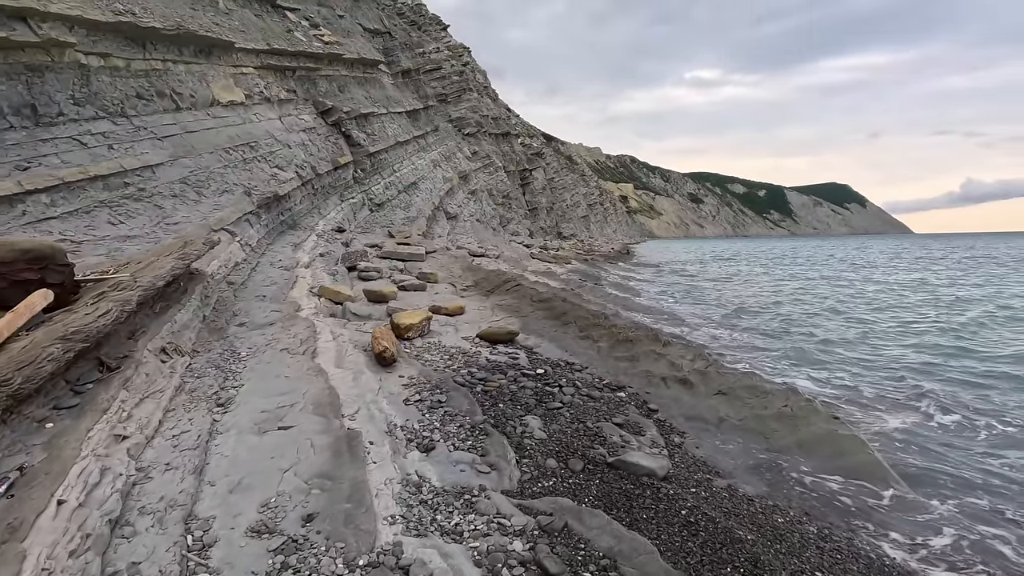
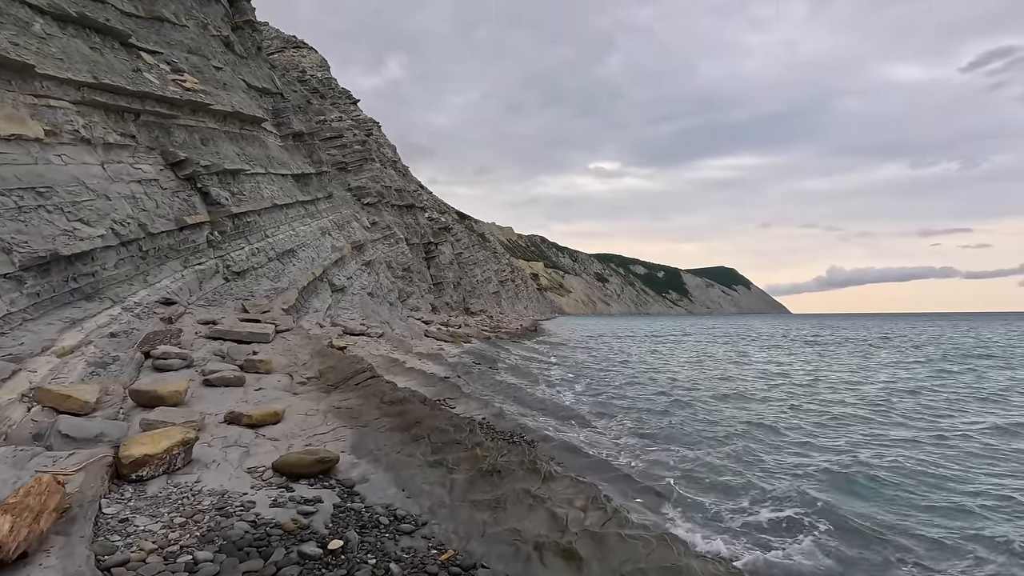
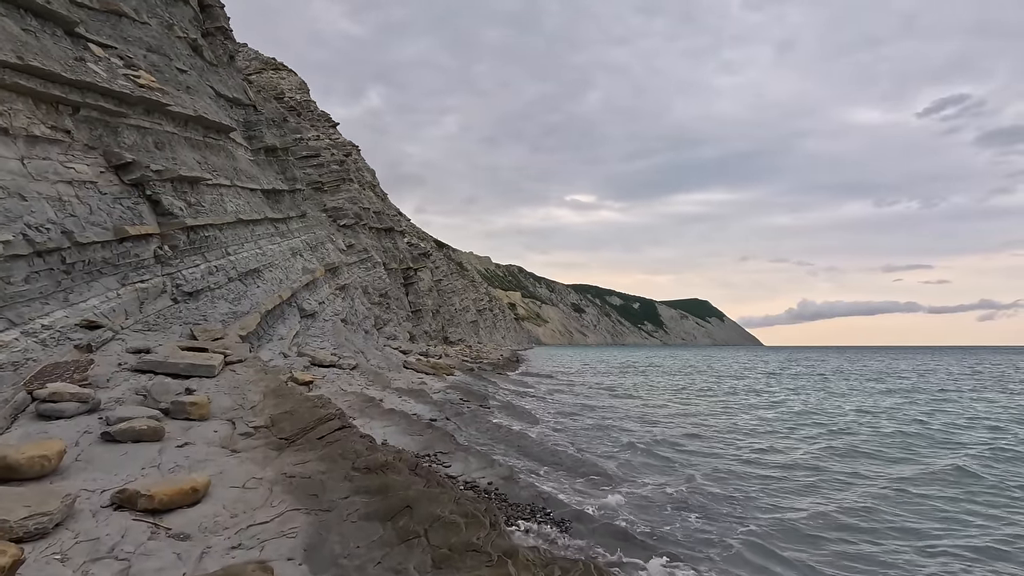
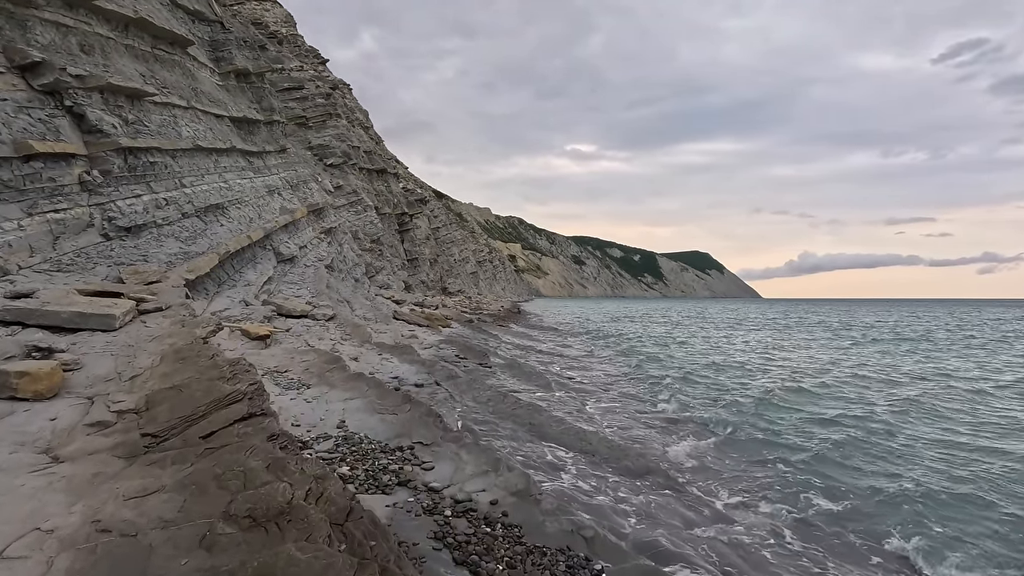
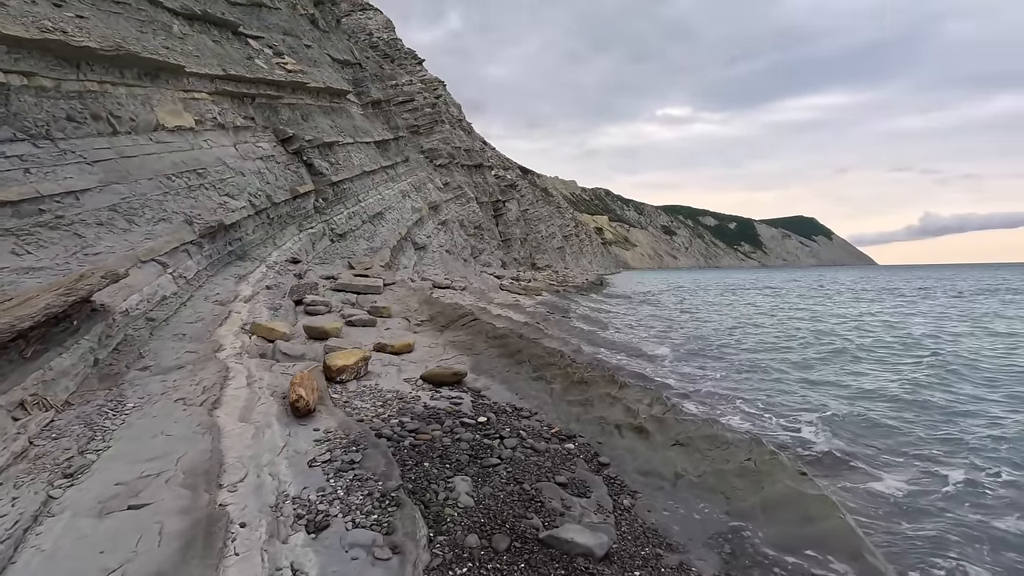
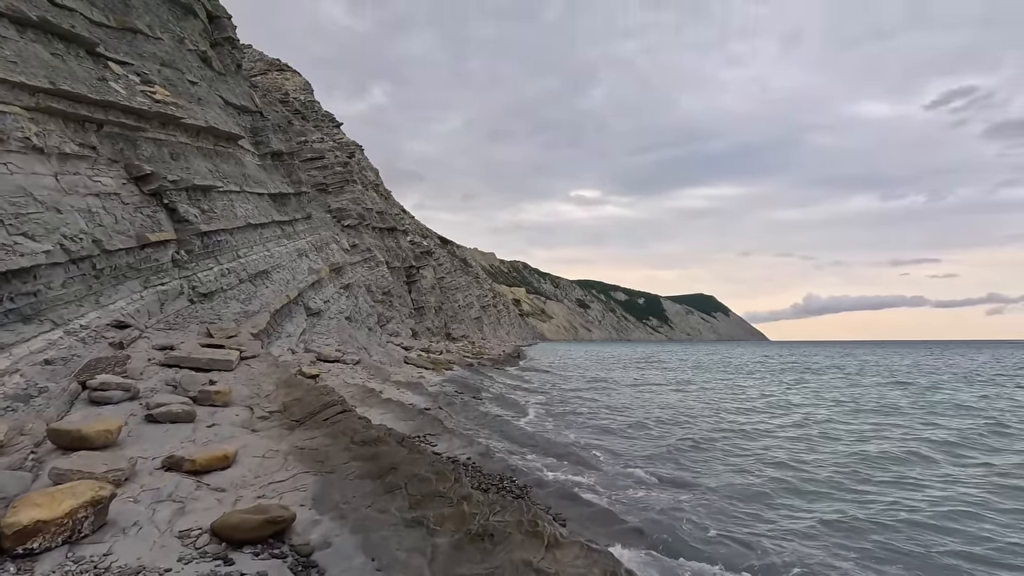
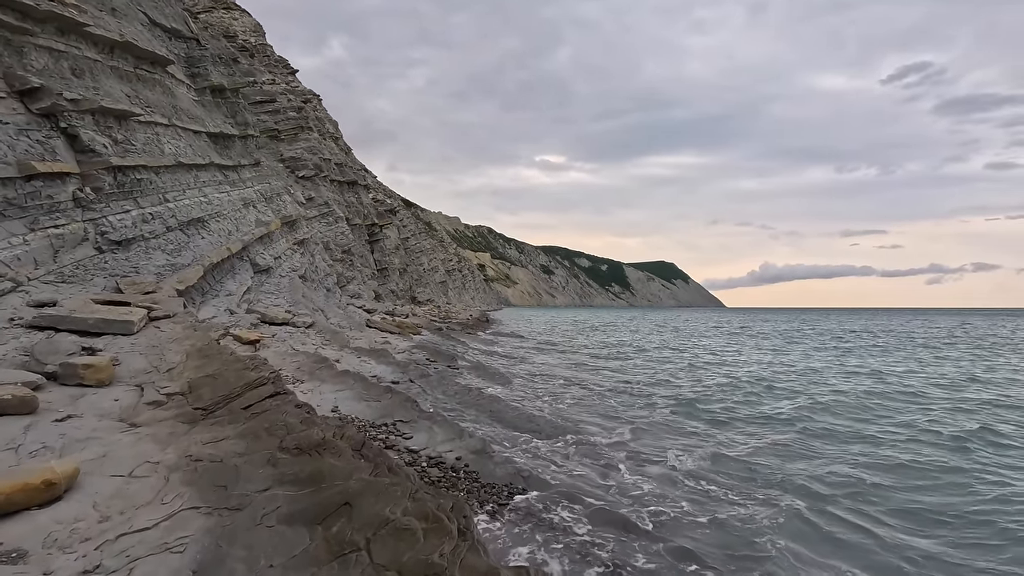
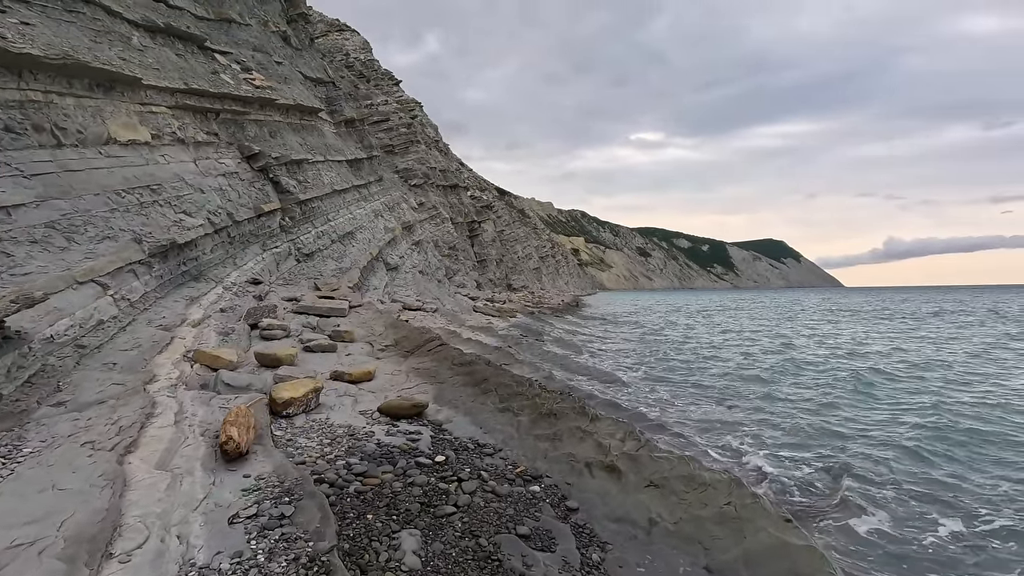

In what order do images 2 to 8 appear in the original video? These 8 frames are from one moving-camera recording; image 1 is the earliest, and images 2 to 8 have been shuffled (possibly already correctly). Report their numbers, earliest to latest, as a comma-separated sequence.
5, 8, 2, 6, 3, 7, 4
